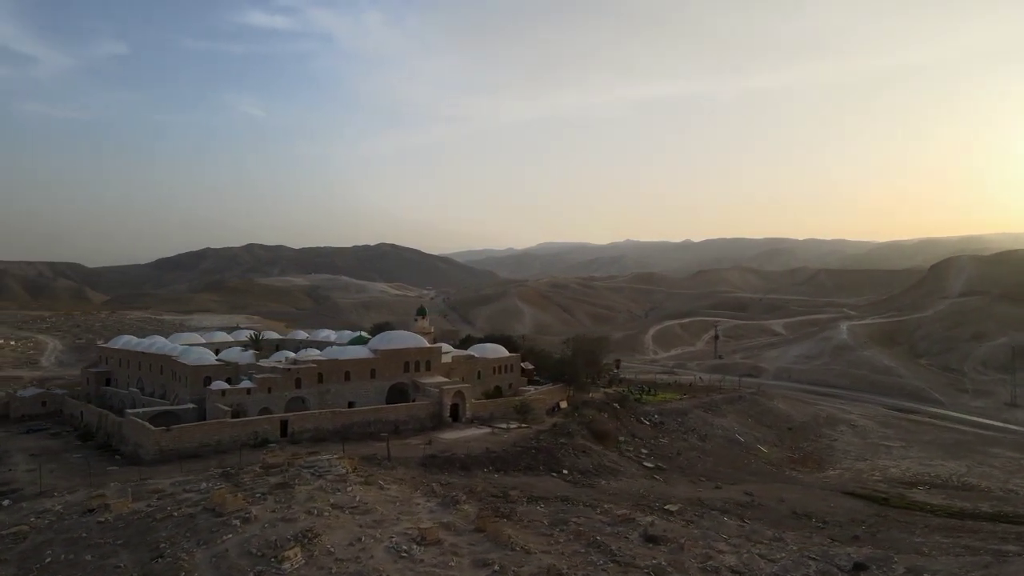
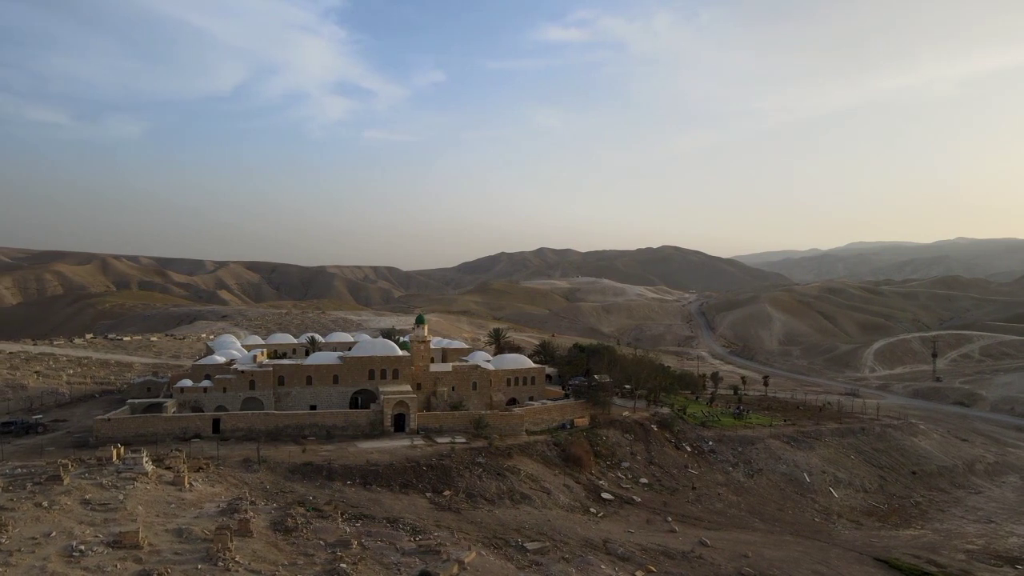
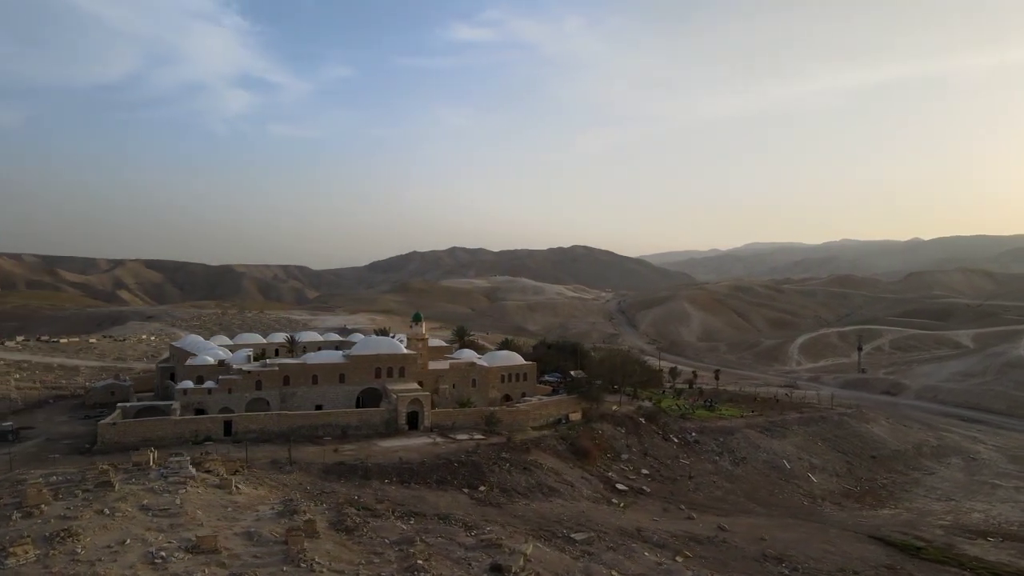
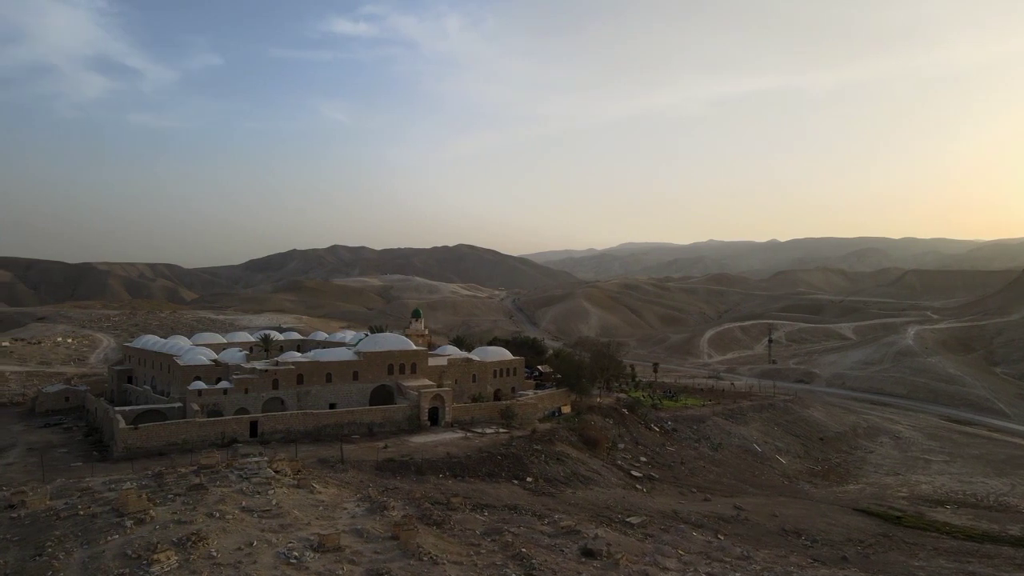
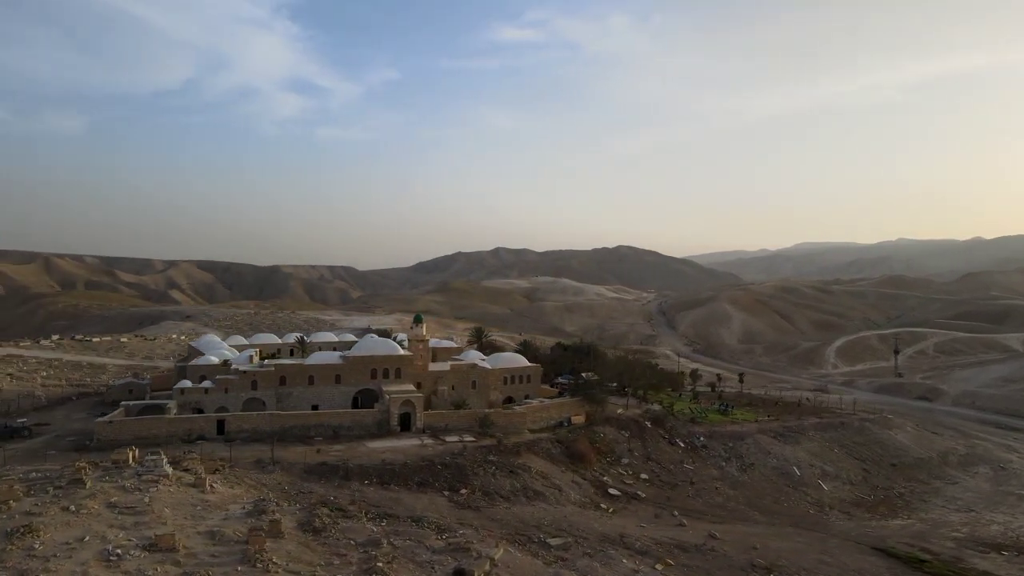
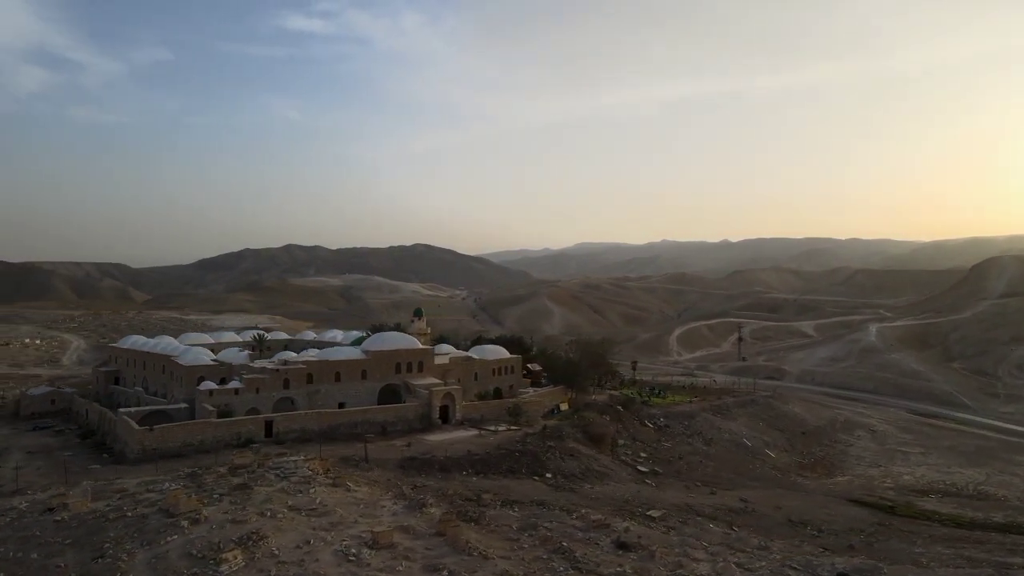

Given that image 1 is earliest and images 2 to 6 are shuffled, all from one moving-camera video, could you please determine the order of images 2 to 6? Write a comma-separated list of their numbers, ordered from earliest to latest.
6, 4, 3, 5, 2
